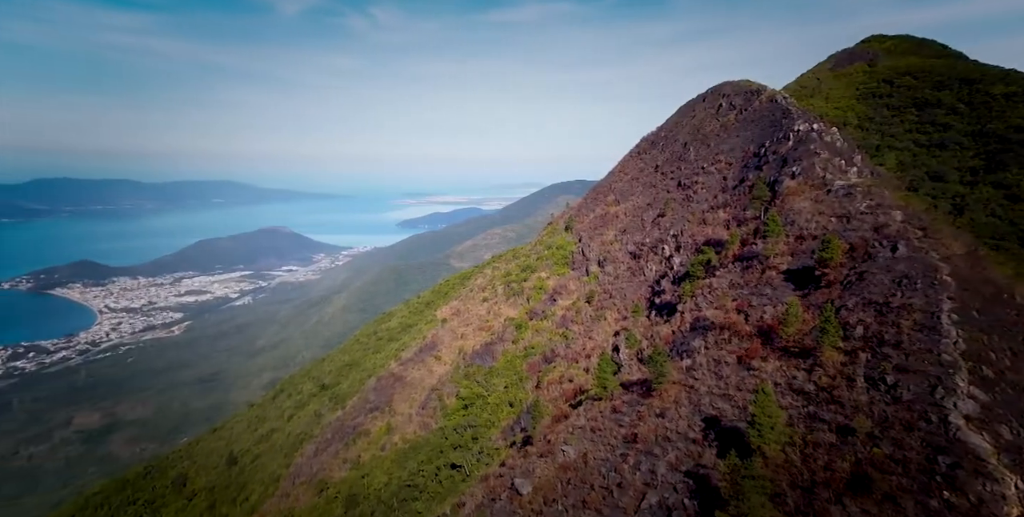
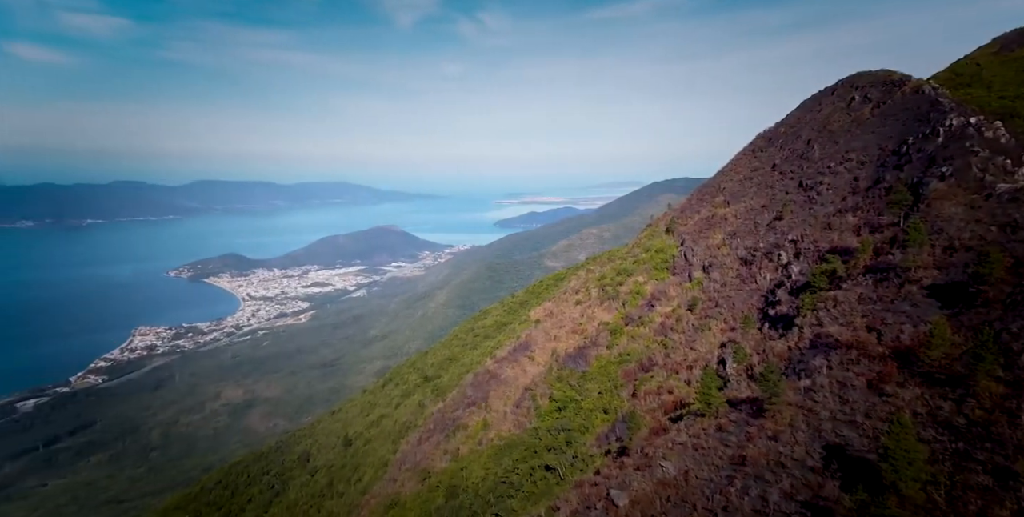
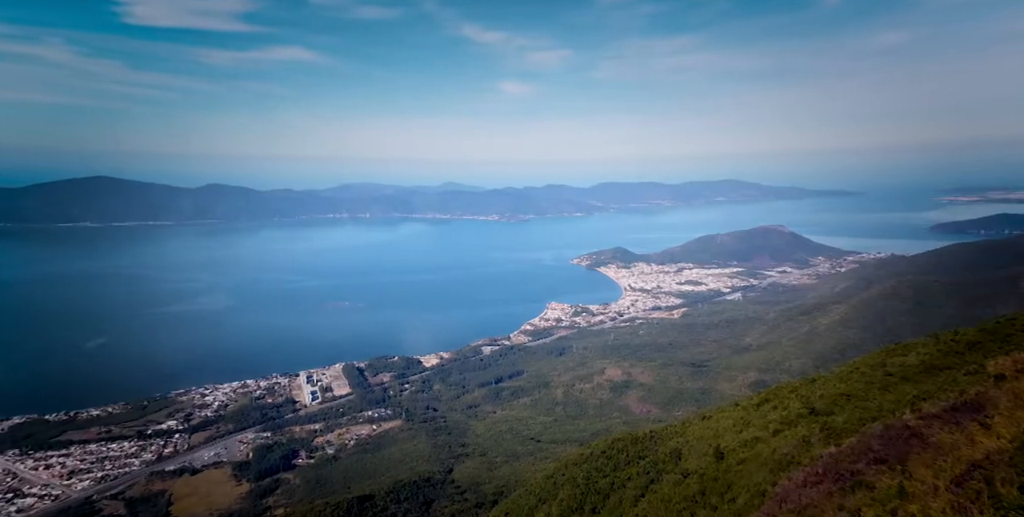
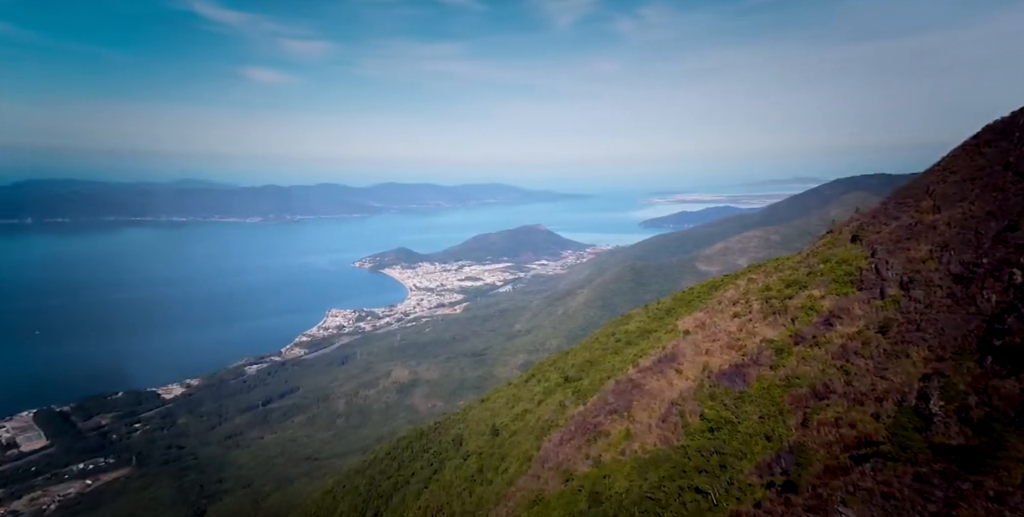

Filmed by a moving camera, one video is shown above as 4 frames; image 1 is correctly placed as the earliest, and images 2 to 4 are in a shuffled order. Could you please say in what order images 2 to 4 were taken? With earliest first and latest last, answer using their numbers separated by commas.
2, 4, 3
